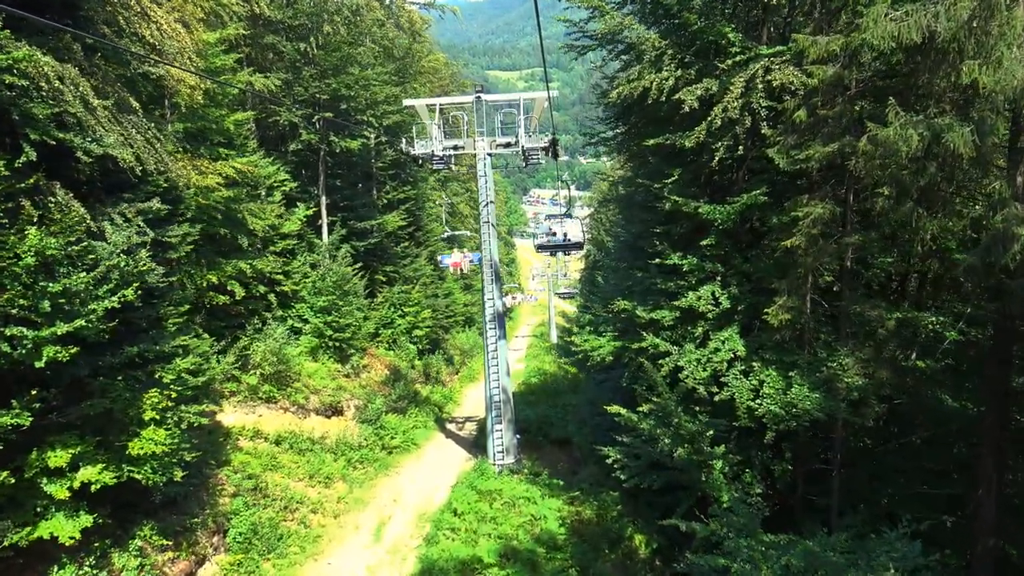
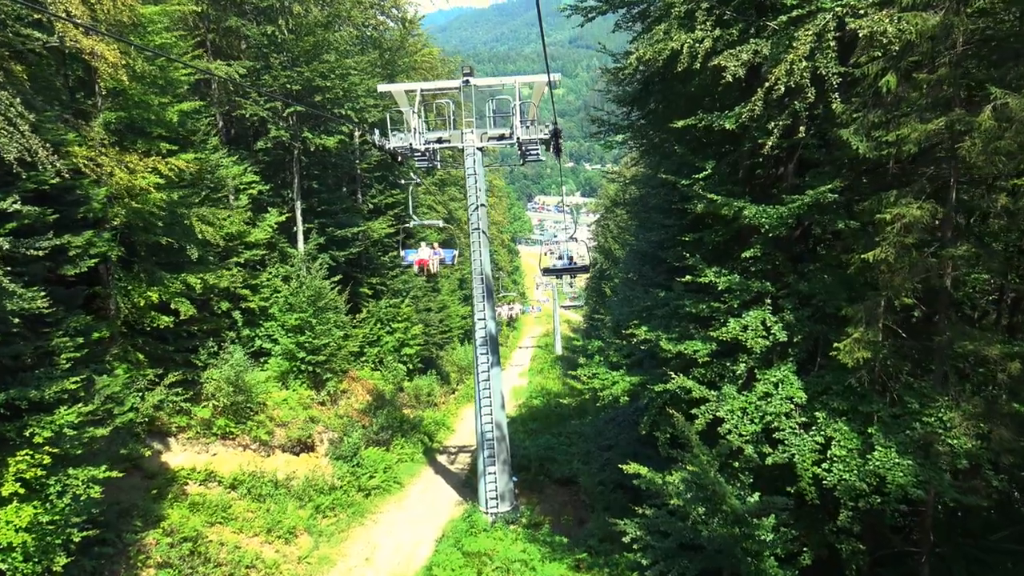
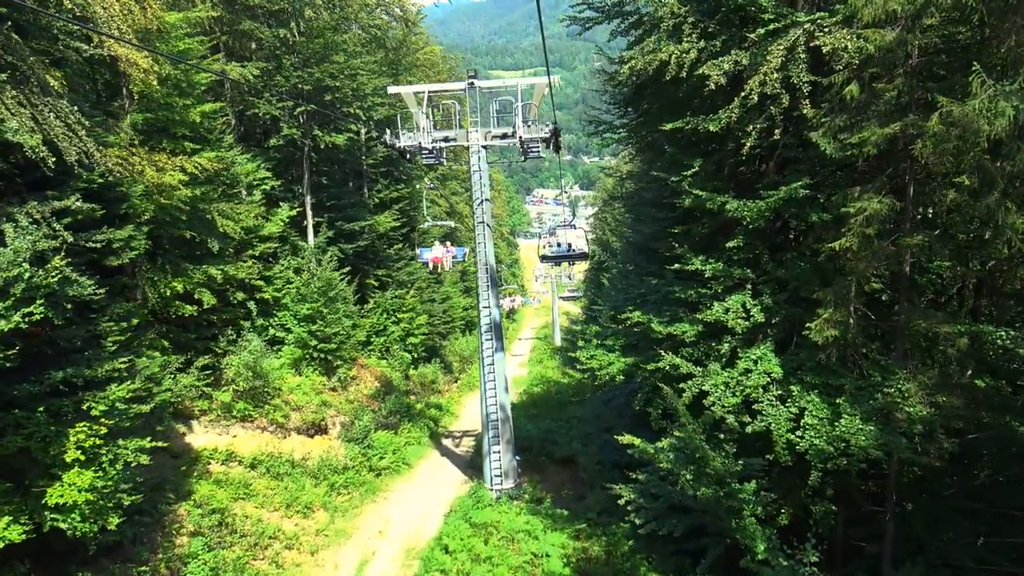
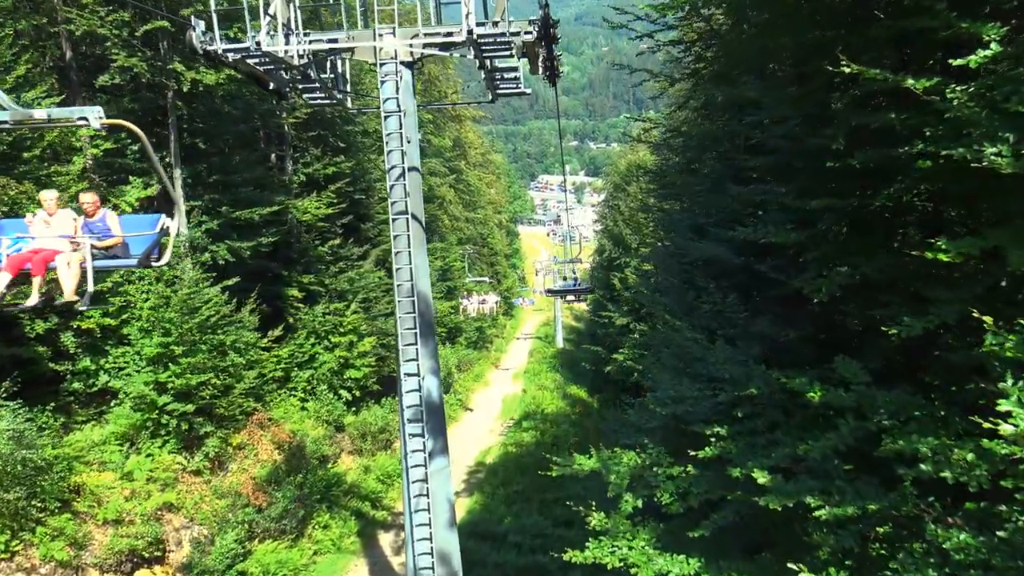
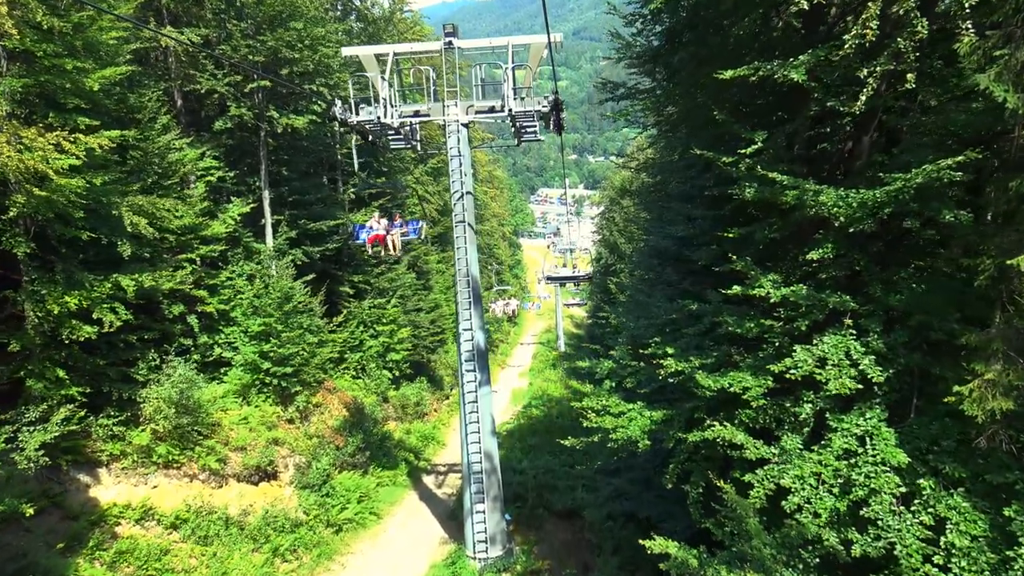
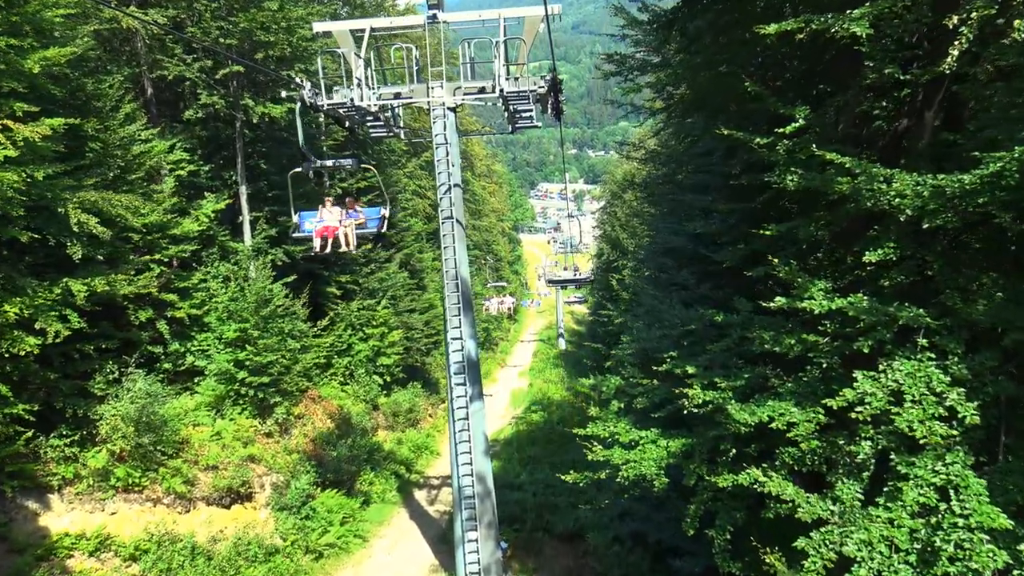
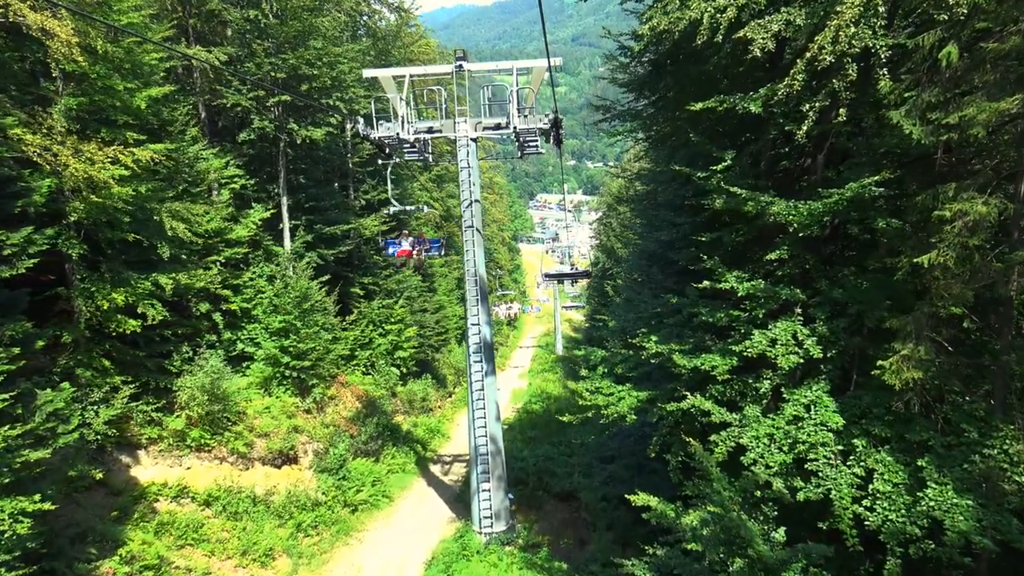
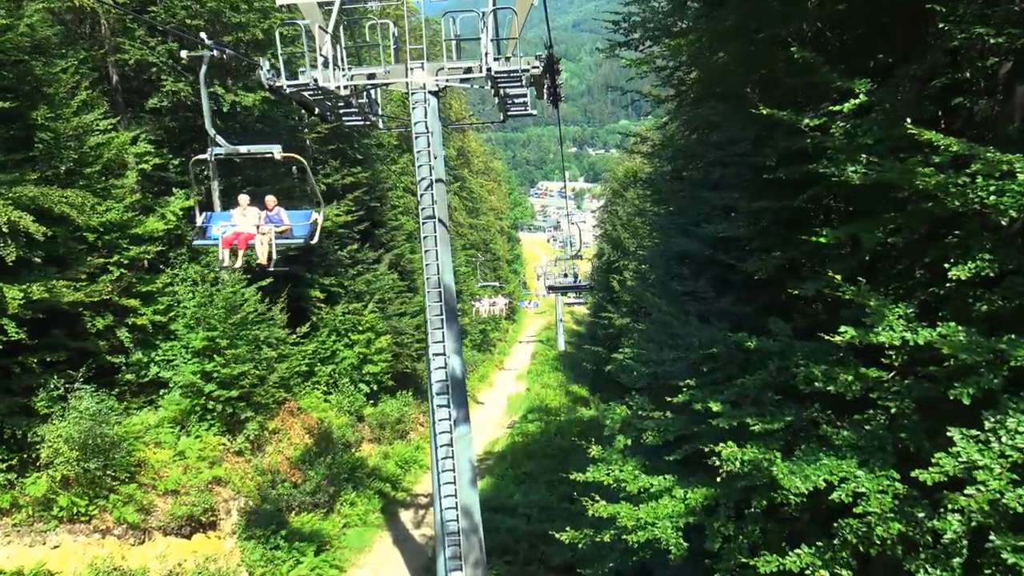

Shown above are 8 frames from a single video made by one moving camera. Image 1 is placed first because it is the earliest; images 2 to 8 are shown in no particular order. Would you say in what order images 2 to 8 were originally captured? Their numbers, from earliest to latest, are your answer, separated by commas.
3, 2, 7, 5, 6, 8, 4
